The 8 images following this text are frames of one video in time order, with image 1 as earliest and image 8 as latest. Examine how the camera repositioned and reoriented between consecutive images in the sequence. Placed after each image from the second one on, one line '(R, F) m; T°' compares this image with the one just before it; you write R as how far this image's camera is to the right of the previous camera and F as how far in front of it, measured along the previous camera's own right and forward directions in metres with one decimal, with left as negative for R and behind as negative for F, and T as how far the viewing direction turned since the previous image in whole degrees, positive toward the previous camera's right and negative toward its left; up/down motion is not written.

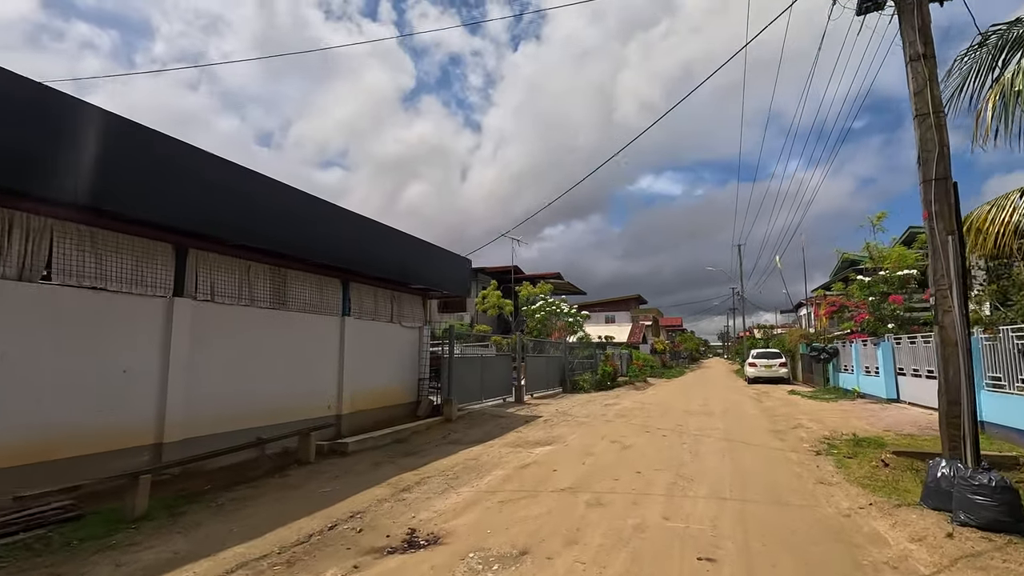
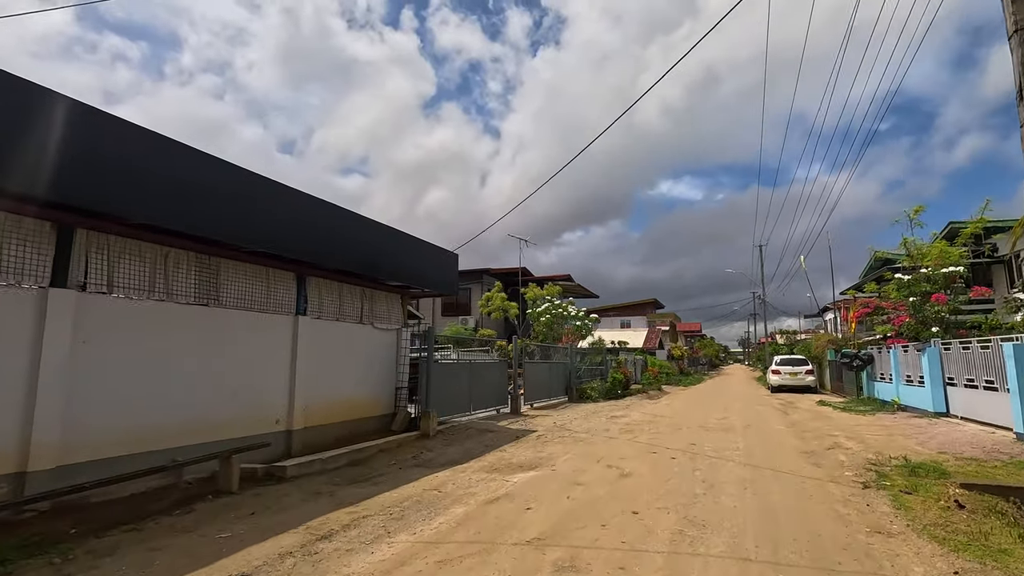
(+0.6, +1.6) m; -2°
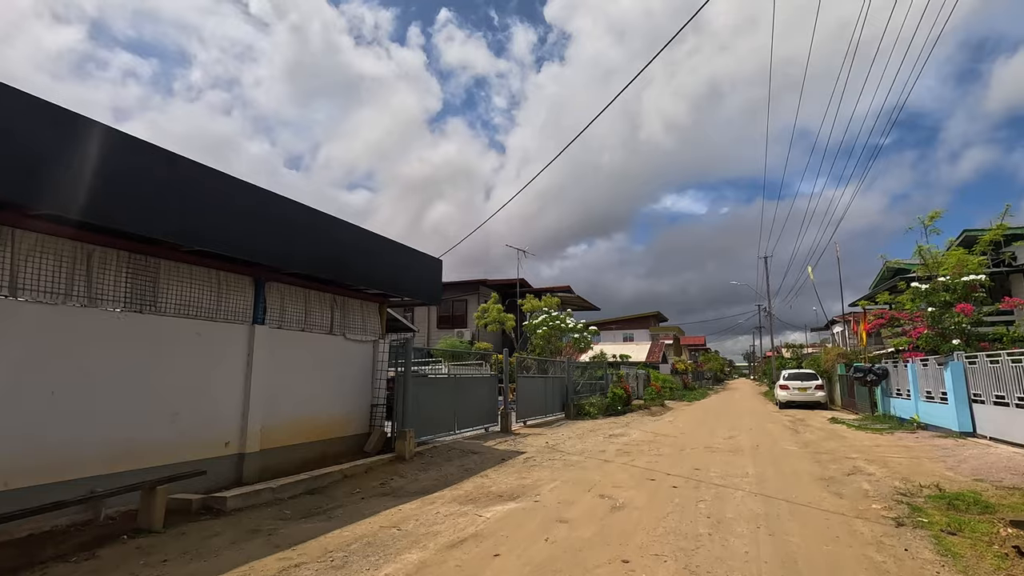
(+0.4, +1.0) m; 0°
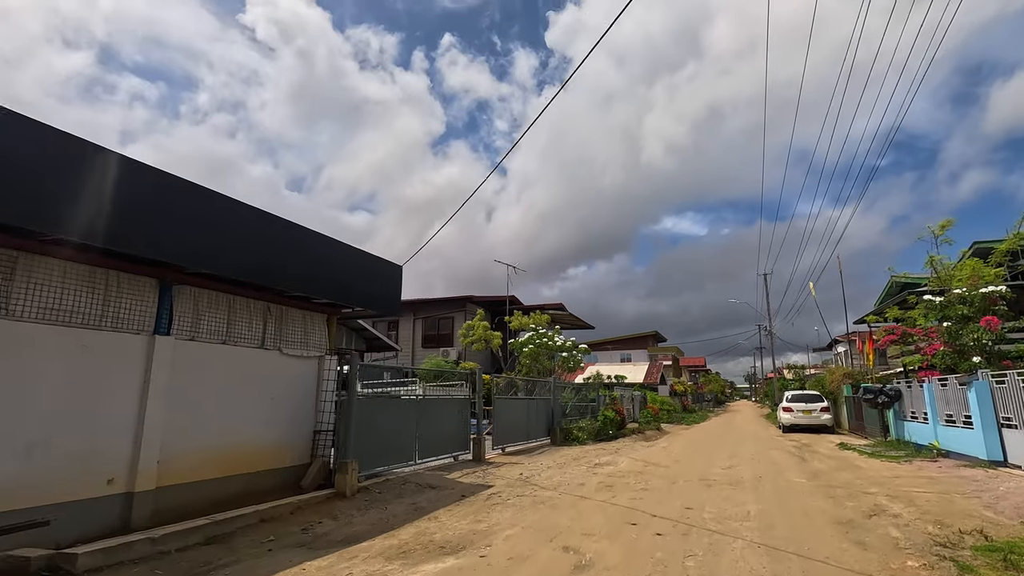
(+0.6, +1.4) m; 0°
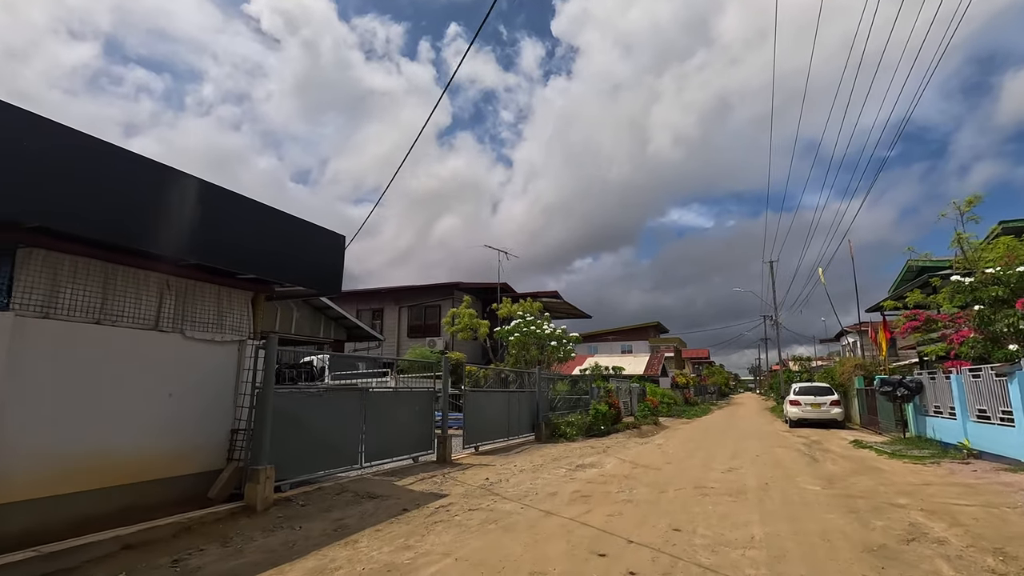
(+0.7, +1.6) m; 0°
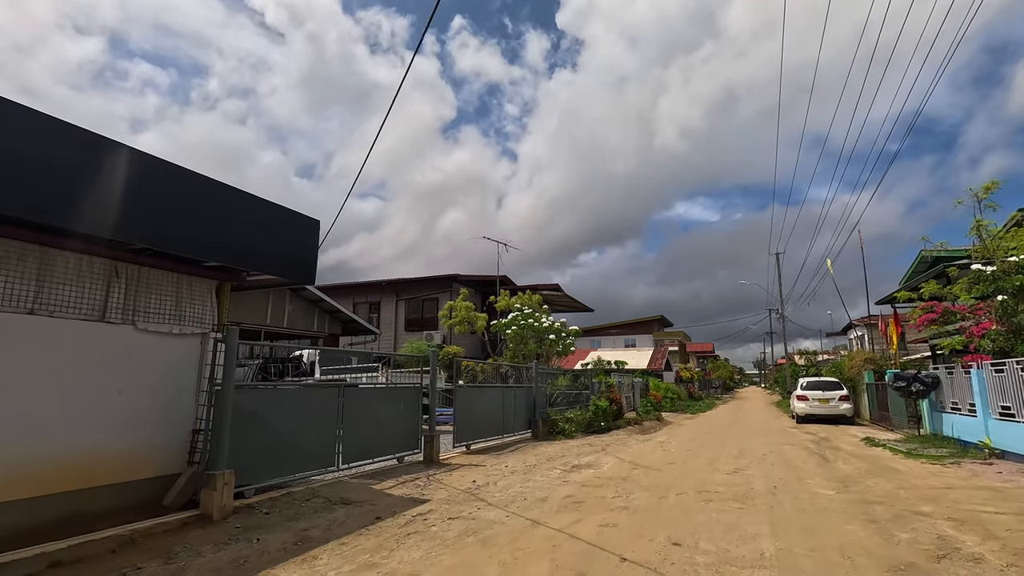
(+0.3, +0.7) m; 0°
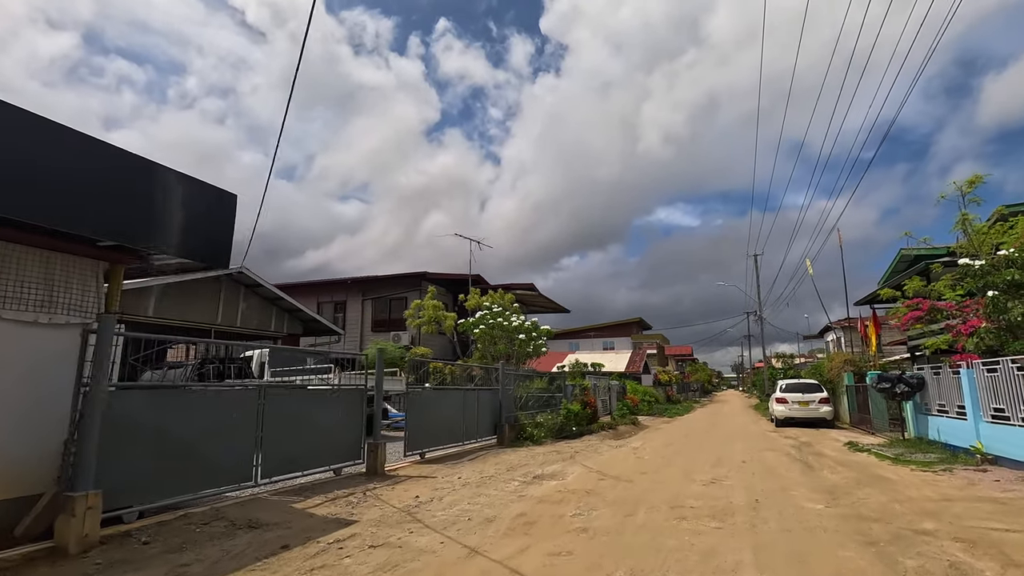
(+0.5, +1.1) m; +2°
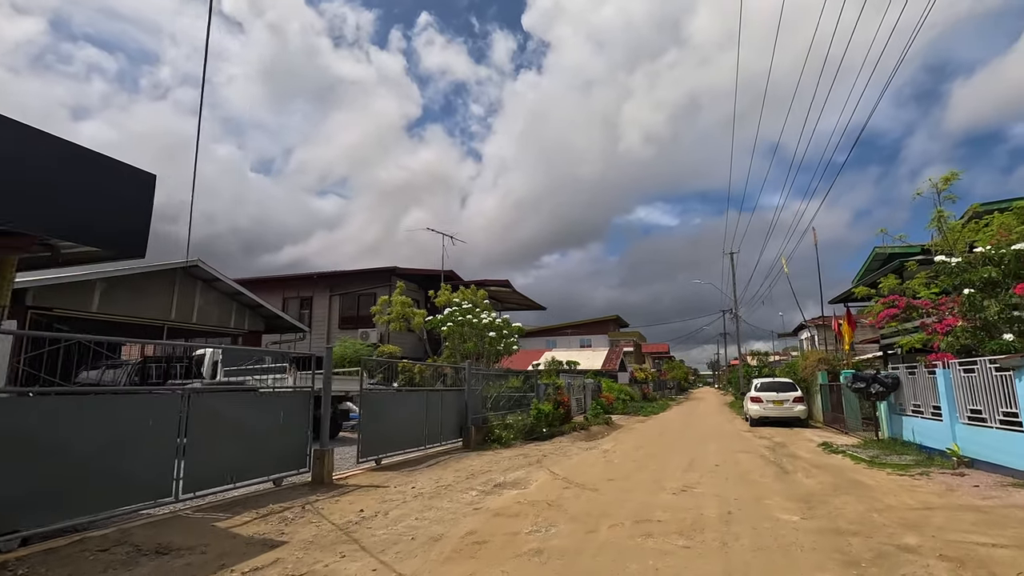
(+0.3, +0.7) m; +2°
